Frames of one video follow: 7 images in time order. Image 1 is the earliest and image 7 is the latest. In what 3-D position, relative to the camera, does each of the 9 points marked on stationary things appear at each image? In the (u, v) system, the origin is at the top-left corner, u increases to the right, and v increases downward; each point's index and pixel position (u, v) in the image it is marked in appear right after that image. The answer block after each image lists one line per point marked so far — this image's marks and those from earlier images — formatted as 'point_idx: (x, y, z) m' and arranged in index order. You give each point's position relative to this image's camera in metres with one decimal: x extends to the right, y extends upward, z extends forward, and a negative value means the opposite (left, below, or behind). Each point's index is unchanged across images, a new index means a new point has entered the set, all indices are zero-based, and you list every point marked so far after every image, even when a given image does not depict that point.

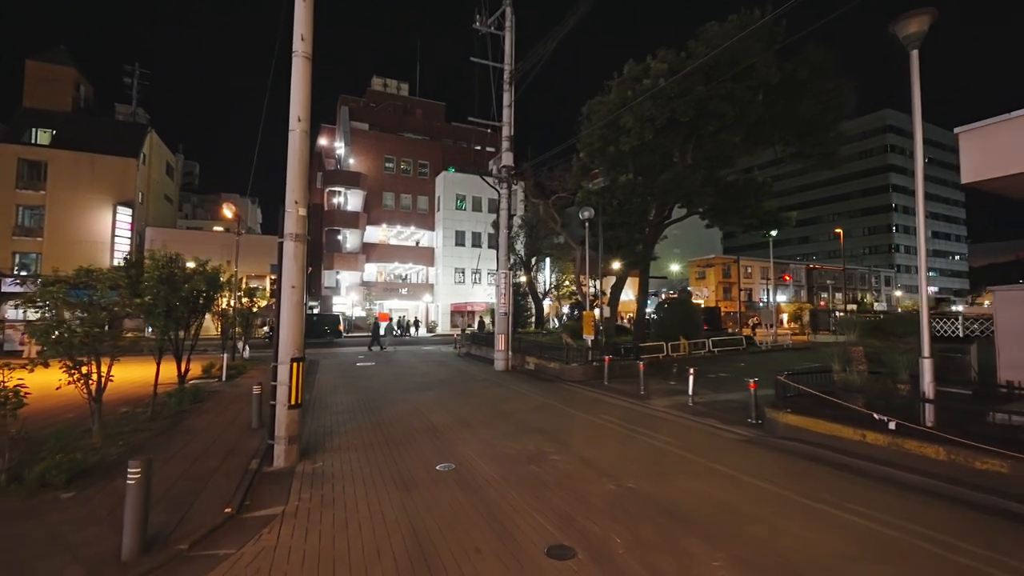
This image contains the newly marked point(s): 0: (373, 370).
0: (-5.2, -3.1, +17.6) m
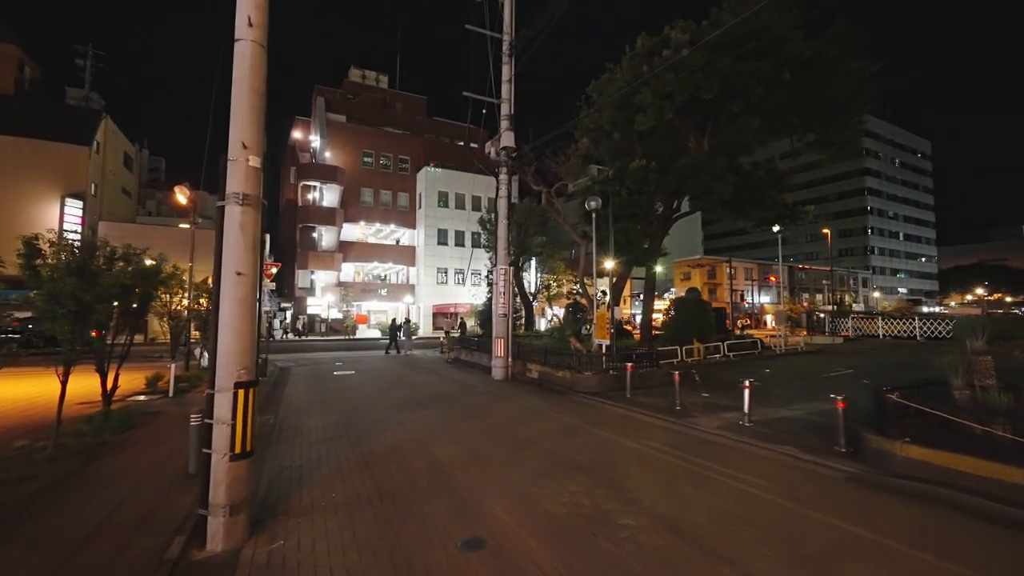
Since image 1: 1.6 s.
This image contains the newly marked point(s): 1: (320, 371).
0: (-5.2, -3.0, +15.4) m
1: (-7.2, -3.2, +17.9) m
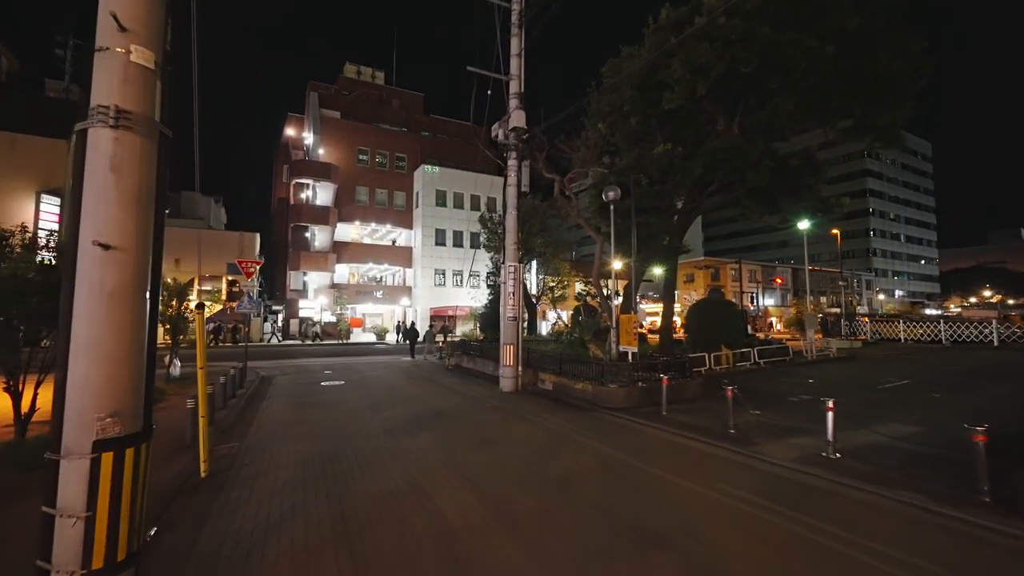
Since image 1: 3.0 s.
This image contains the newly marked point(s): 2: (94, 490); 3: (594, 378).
0: (-4.9, -3.0, +13.6) m
1: (-7.0, -3.2, +16.1) m
2: (-2.0, -1.0, +2.3) m
3: (+2.0, -2.2, +11.7) m
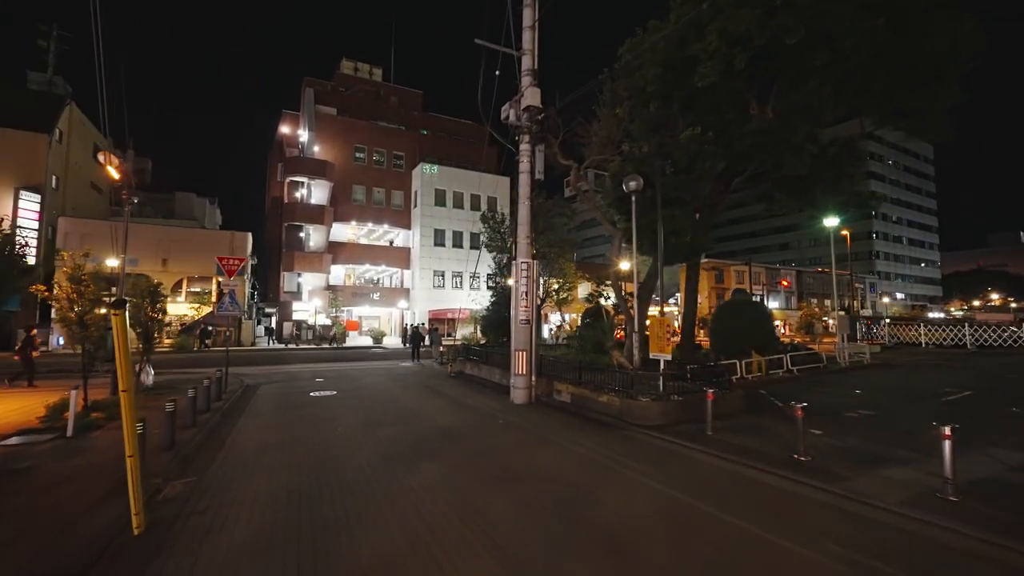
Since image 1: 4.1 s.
0: (-4.6, -3.0, +12.1) m
1: (-6.7, -3.2, +14.6) m
2: (-1.6, -0.9, +0.8) m
3: (+2.3, -2.2, +10.2) m
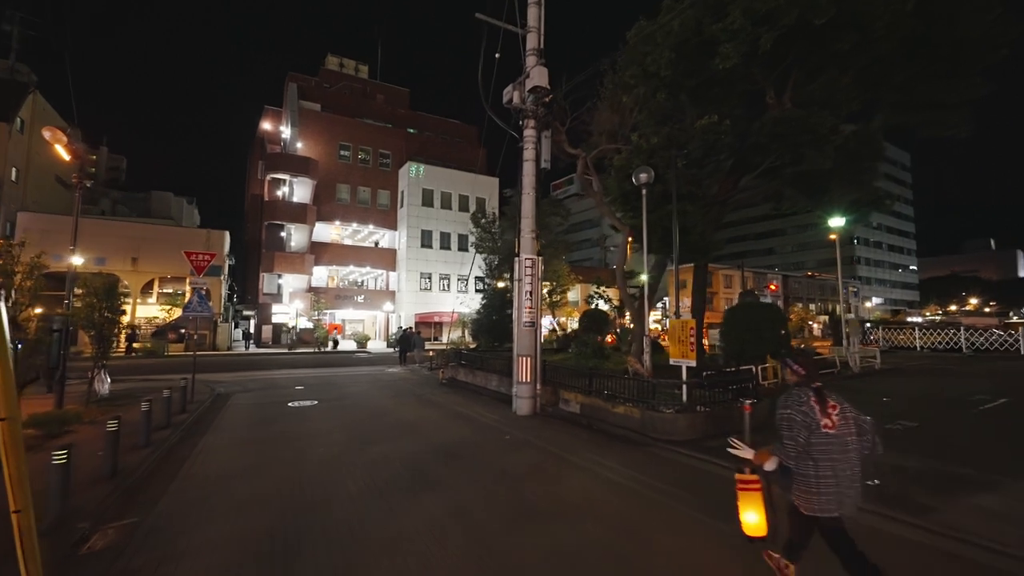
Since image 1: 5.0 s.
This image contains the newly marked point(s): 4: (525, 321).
0: (-4.6, -2.9, +10.8) m
1: (-6.7, -3.1, +13.2) m
2: (-1.2, -0.8, -0.4) m
3: (+2.5, -2.2, +9.2) m
4: (+0.3, -0.8, +11.0) m
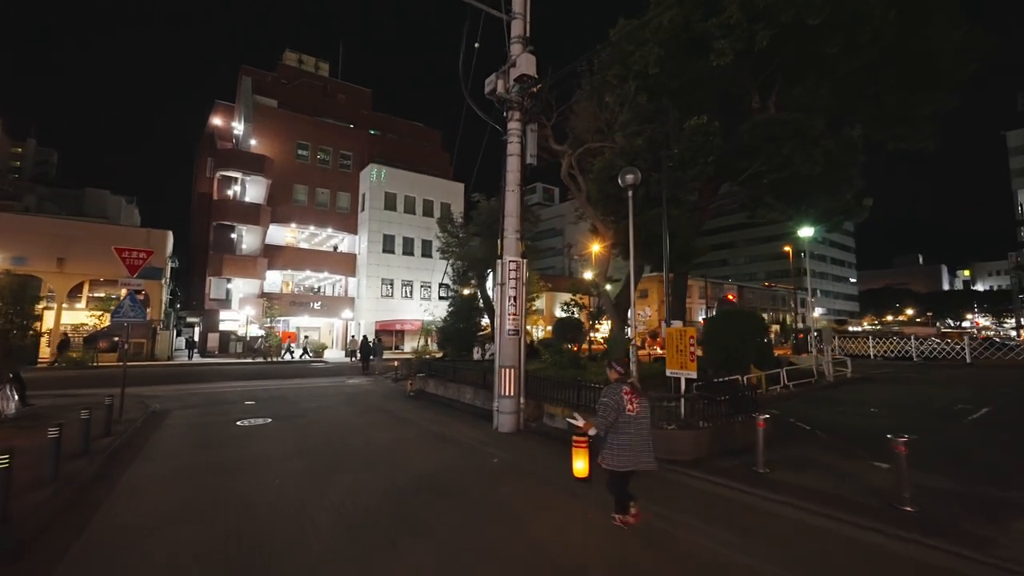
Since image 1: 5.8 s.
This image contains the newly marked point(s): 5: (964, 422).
0: (-4.9, -3.0, +9.4) m
1: (-7.3, -3.2, +11.7) m
2: (-0.7, -0.7, -1.4) m
3: (+2.2, -2.3, +8.4) m
4: (-0.1, -0.9, +10.1) m
5: (+9.4, -2.8, +9.8) m
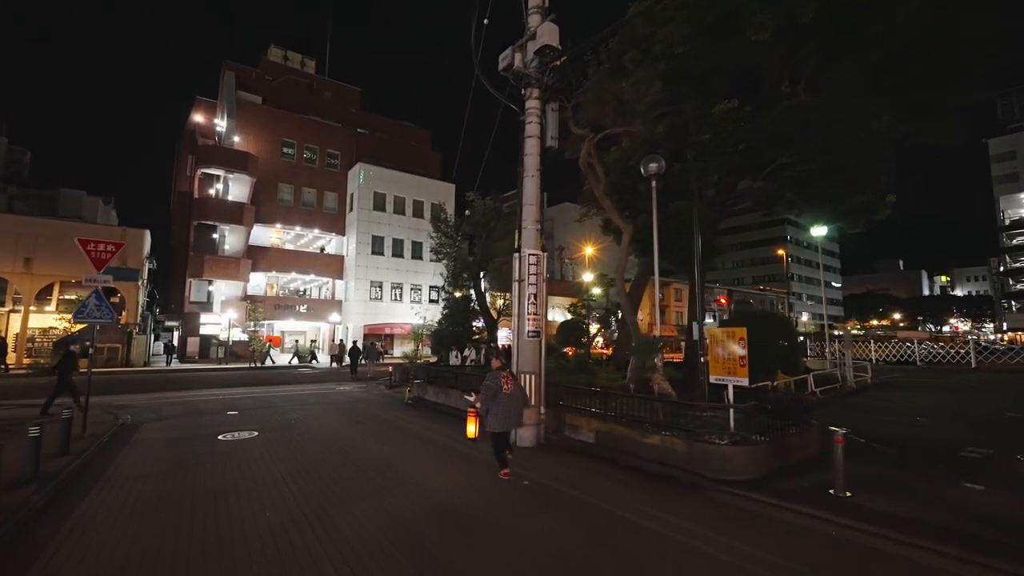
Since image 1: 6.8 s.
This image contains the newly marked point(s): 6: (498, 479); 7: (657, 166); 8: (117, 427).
0: (-4.5, -2.9, +8.2) m
1: (-6.9, -3.1, +10.4) m
2: (0.0, -0.5, -2.4) m
3: (+2.6, -2.2, +7.4) m
4: (+0.3, -0.8, +9.0) m
5: (+9.8, -2.7, +9.0) m
6: (-0.3, -2.7, +7.1) m
7: (+3.5, +2.9, +11.0) m
8: (-8.9, -3.1, +10.6) m
